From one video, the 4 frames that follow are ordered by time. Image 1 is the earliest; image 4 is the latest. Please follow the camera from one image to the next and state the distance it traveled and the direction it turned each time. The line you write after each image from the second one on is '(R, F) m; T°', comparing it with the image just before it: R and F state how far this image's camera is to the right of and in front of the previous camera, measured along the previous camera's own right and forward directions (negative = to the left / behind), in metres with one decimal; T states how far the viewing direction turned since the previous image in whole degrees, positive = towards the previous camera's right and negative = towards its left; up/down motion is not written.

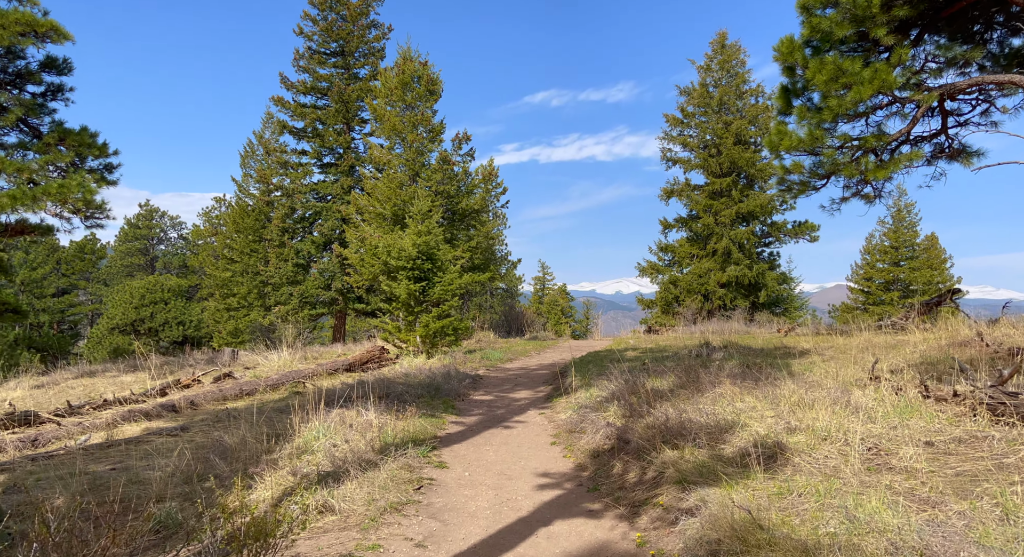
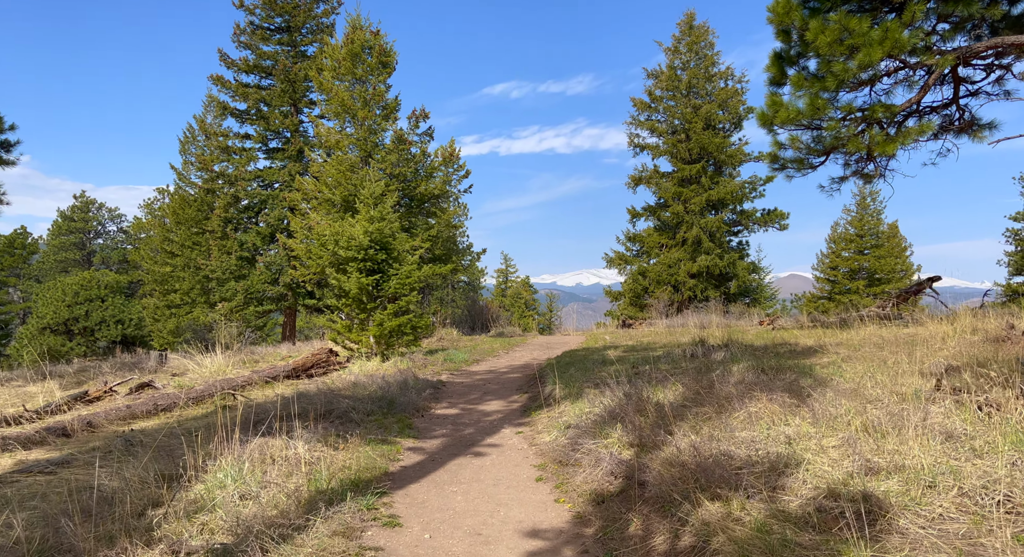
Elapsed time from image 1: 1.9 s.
(-0.1, +1.5) m; +3°
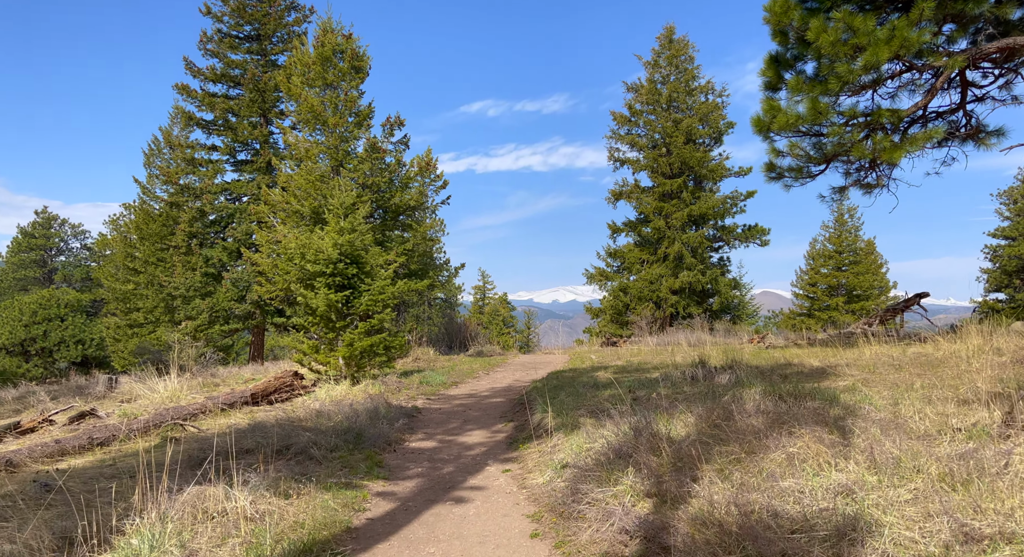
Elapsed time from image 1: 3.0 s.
(-0.1, +0.9) m; +2°
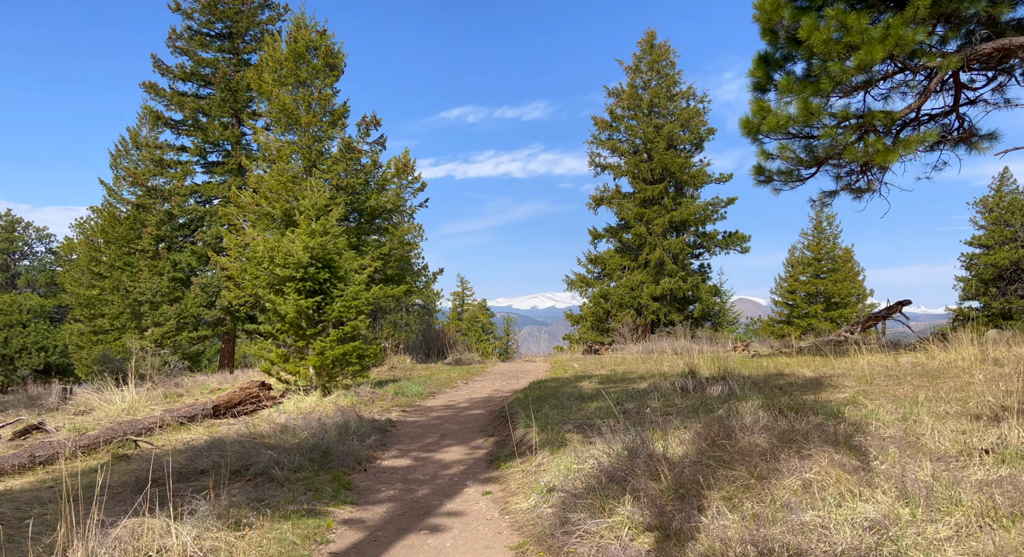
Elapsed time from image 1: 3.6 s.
(0.0, +0.5) m; +2°
